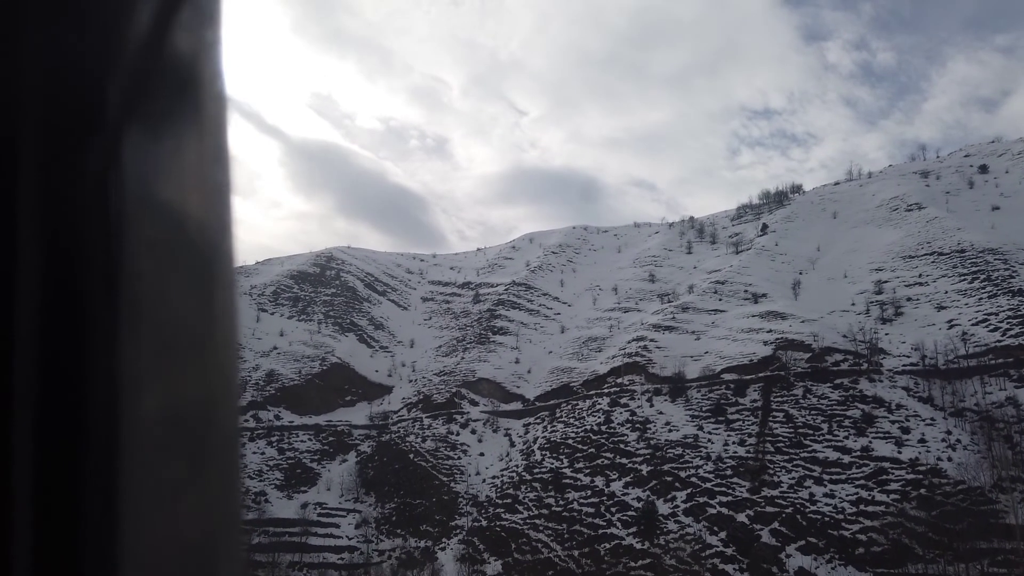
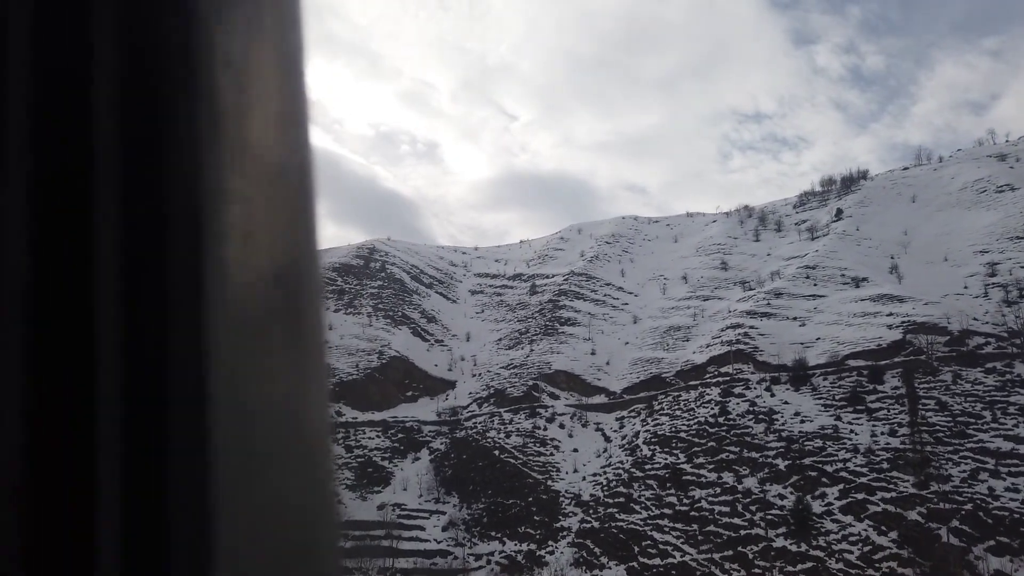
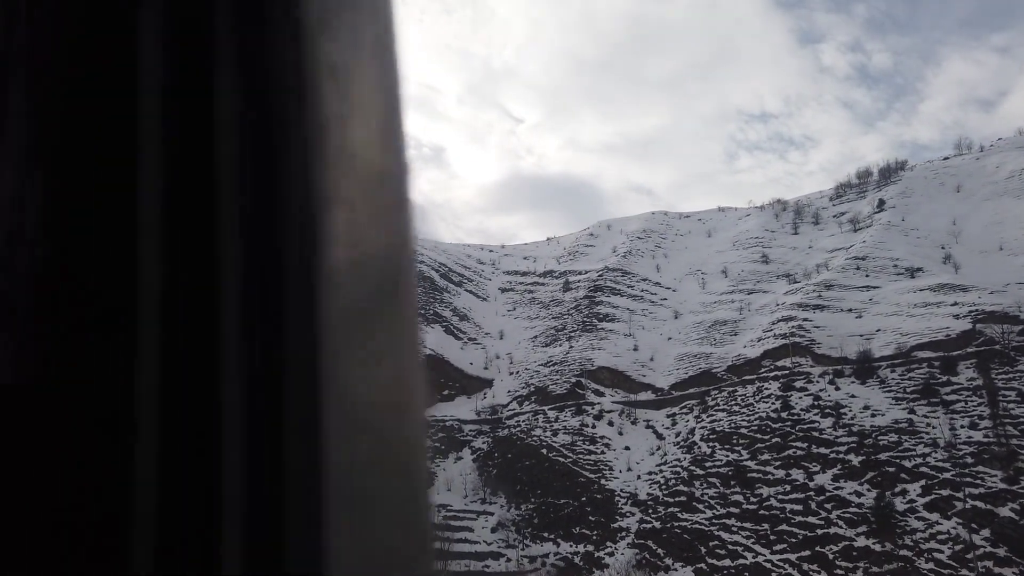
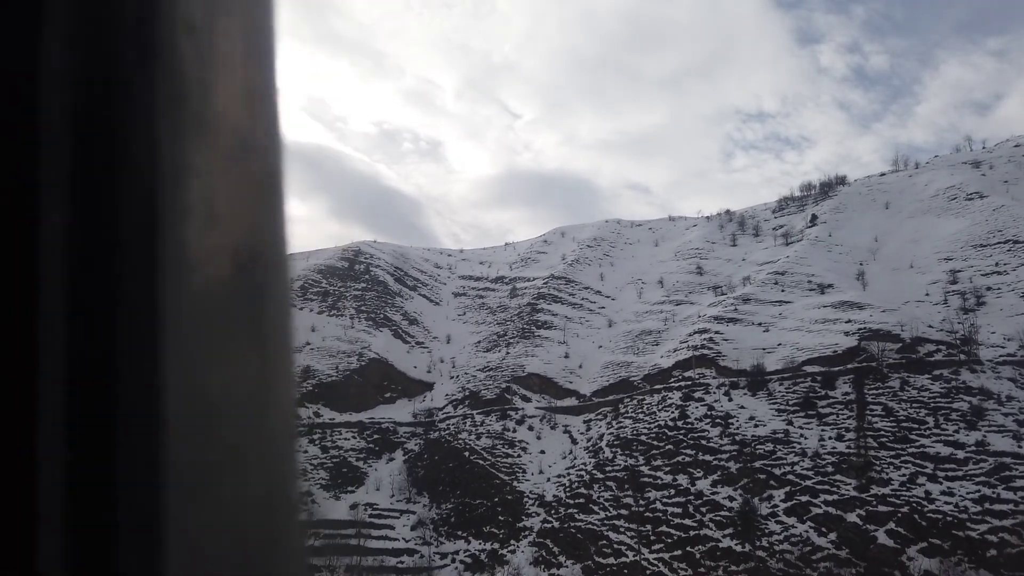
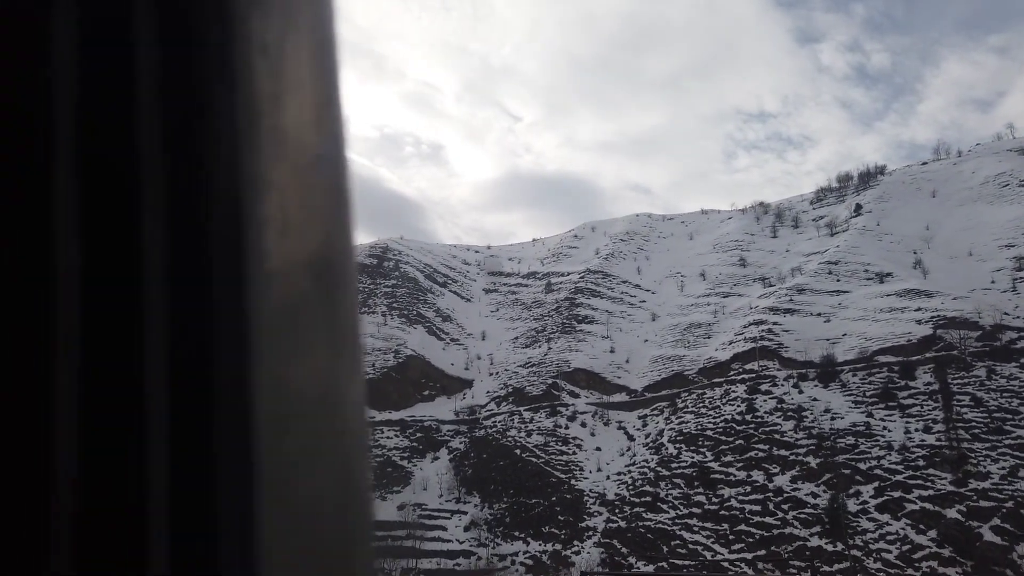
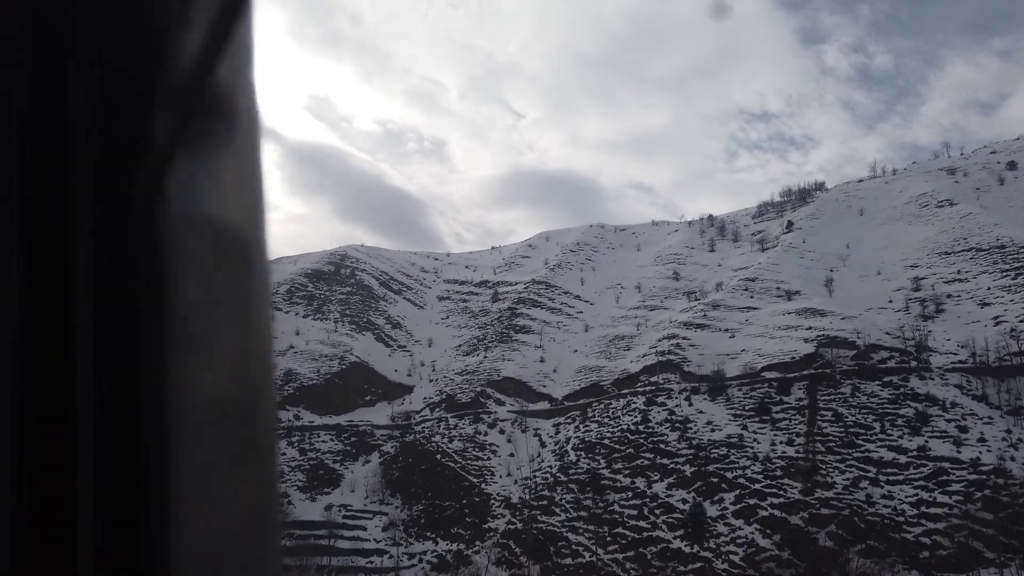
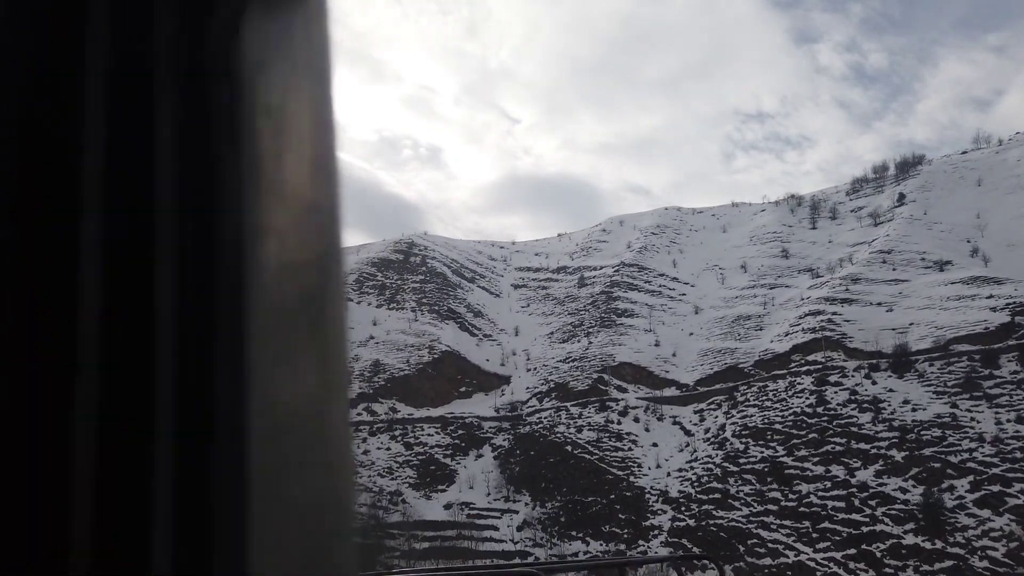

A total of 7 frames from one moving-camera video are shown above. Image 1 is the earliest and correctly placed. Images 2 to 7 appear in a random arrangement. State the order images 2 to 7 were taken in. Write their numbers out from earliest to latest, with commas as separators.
6, 4, 2, 5, 3, 7
